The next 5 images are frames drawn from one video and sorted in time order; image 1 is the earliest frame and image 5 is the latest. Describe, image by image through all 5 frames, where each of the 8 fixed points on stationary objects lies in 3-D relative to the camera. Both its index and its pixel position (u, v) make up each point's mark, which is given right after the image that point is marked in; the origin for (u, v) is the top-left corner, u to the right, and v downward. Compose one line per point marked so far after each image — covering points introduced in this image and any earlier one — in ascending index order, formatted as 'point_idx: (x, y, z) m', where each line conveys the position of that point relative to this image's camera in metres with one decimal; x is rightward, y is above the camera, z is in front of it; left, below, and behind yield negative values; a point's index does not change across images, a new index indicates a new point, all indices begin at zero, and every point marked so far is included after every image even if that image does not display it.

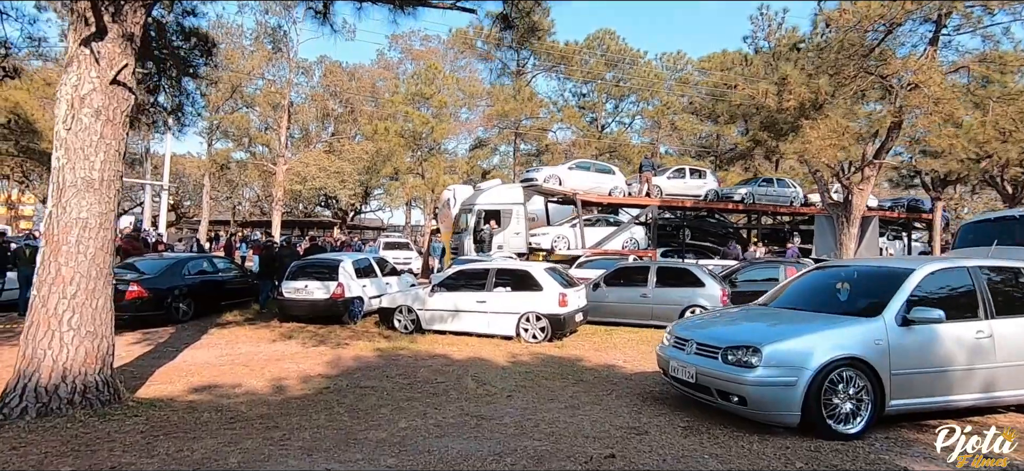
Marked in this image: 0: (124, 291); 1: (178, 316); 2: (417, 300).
0: (-7.3, -1.1, +11.3) m
1: (-6.8, -1.7, +12.2) m
2: (-1.7, -1.2, +11.0) m
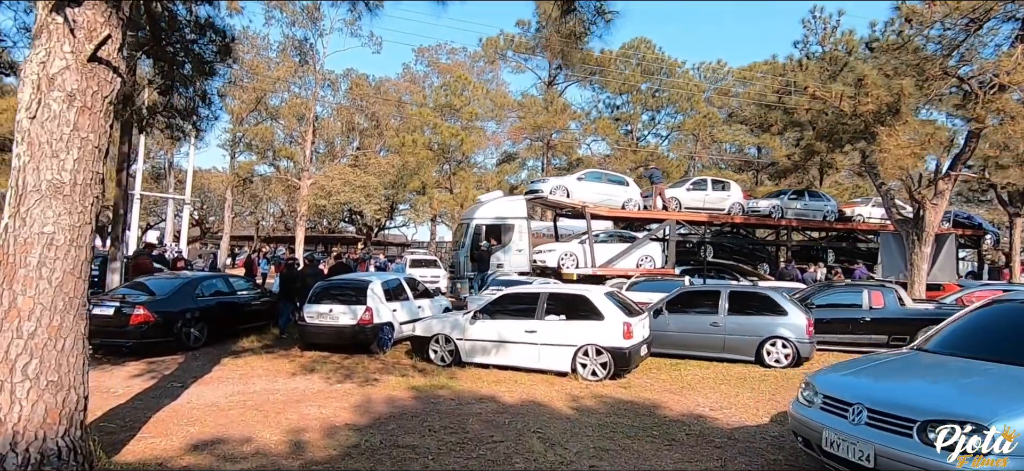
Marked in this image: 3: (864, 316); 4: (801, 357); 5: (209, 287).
0: (-6.5, -1.4, +10.1) m
1: (-5.9, -2.0, +11.0) m
2: (-0.9, -1.5, +9.6) m
3: (+6.8, -1.5, +11.5) m
4: (+4.7, -2.0, +9.7) m
5: (-5.9, -1.0, +11.7) m
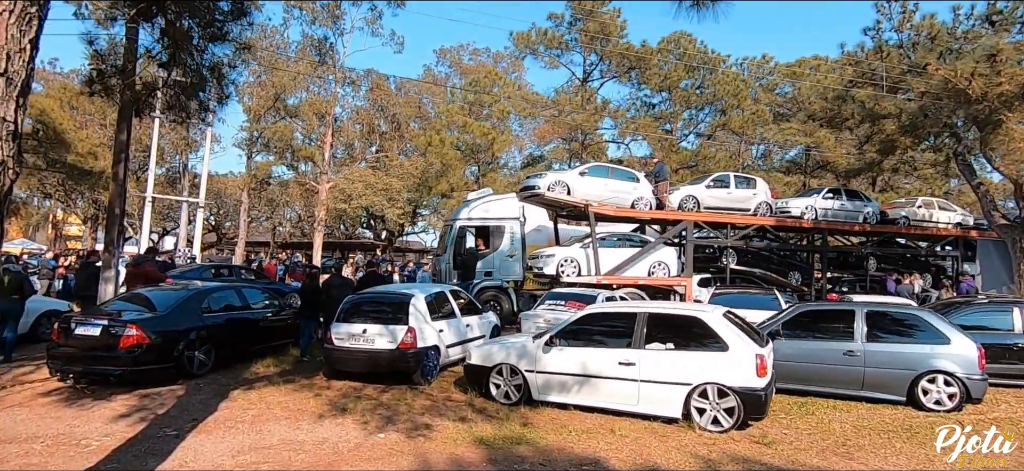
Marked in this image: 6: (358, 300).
0: (-5.4, -1.4, +8.2) m
1: (-4.8, -2.0, +9.0) m
2: (+0.2, -1.5, +7.6) m
3: (+7.9, -1.6, +9.3) m
4: (+5.7, -2.0, +7.5) m
5: (-4.8, -1.0, +9.8) m
6: (-2.3, -1.0, +9.0) m
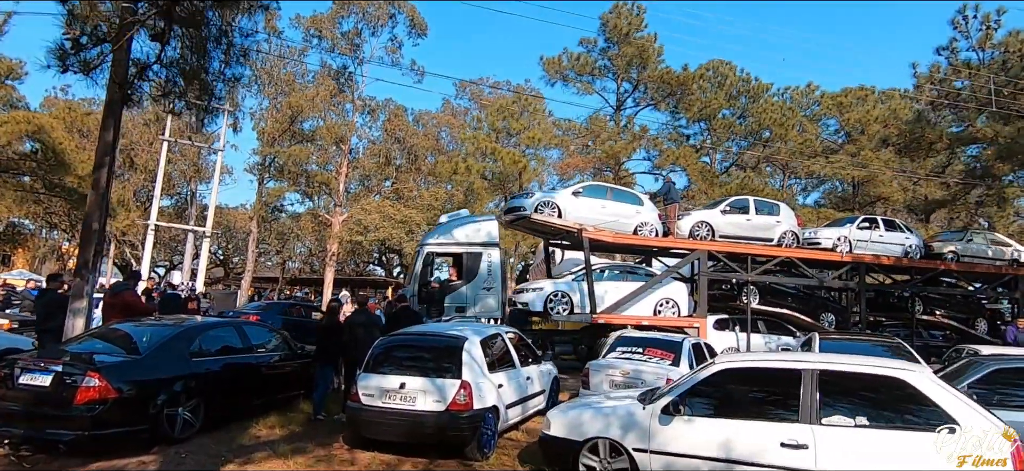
0: (-4.5, -1.6, +6.1) m
1: (-3.9, -2.3, +6.9) m
2: (+1.1, -1.7, +5.4) m
3: (+8.8, -2.1, +7.0) m
4: (+6.6, -2.3, +5.2) m
5: (-3.8, -1.3, +7.7) m
6: (-1.4, -1.2, +6.9) m
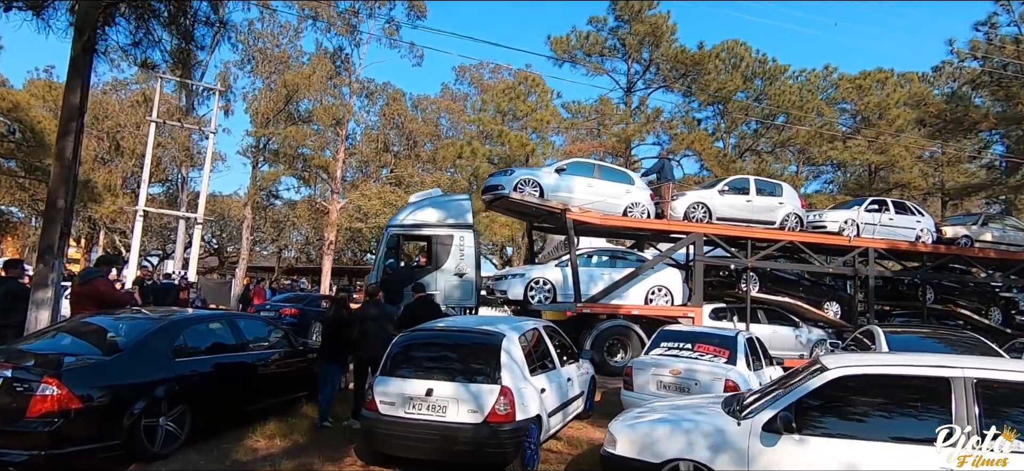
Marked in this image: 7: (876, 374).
0: (-4.0, -1.4, +5.0) m
1: (-3.4, -2.0, +5.7) m
2: (+1.5, -1.5, +4.3) m
3: (+9.3, -1.9, +6.0) m
4: (+7.1, -2.1, +4.1) m
5: (-3.4, -1.1, +6.6) m
6: (-0.9, -1.0, +5.8) m
7: (+2.7, -1.0, +4.0) m
